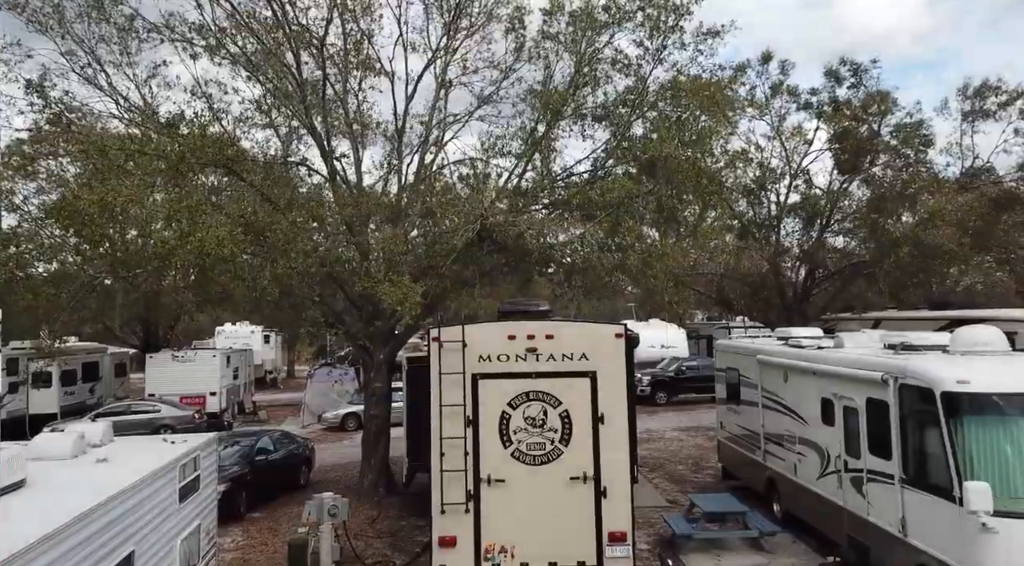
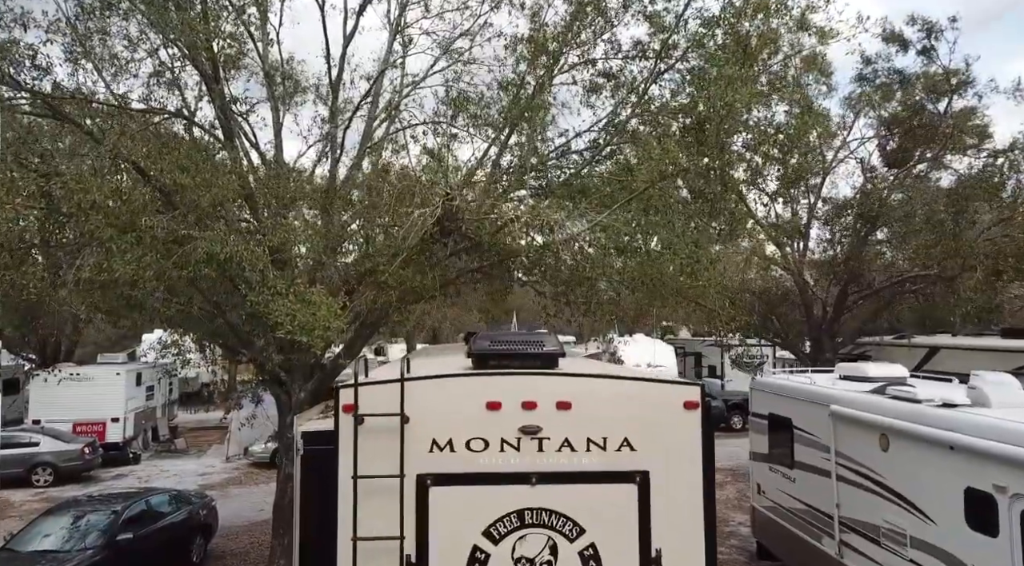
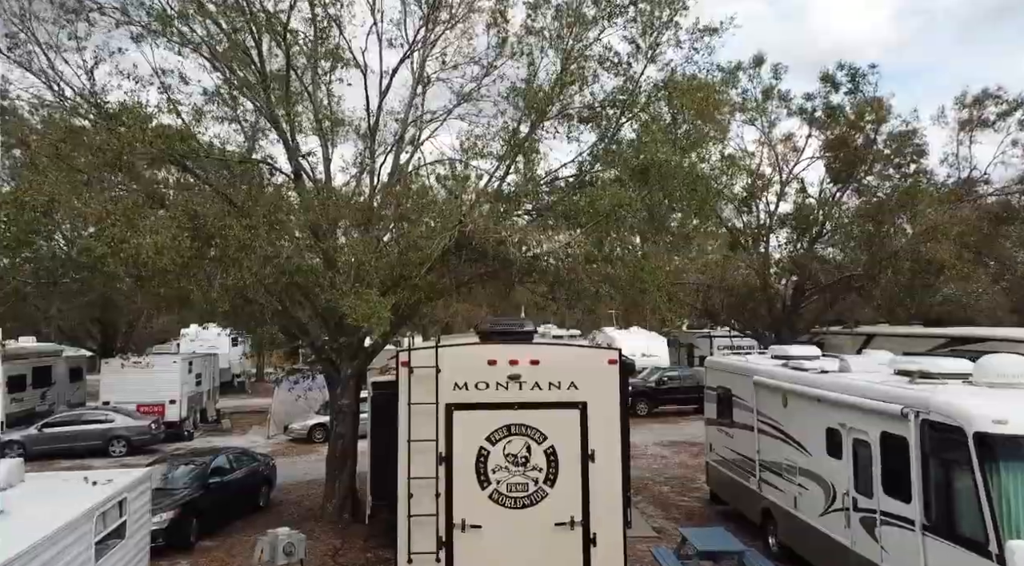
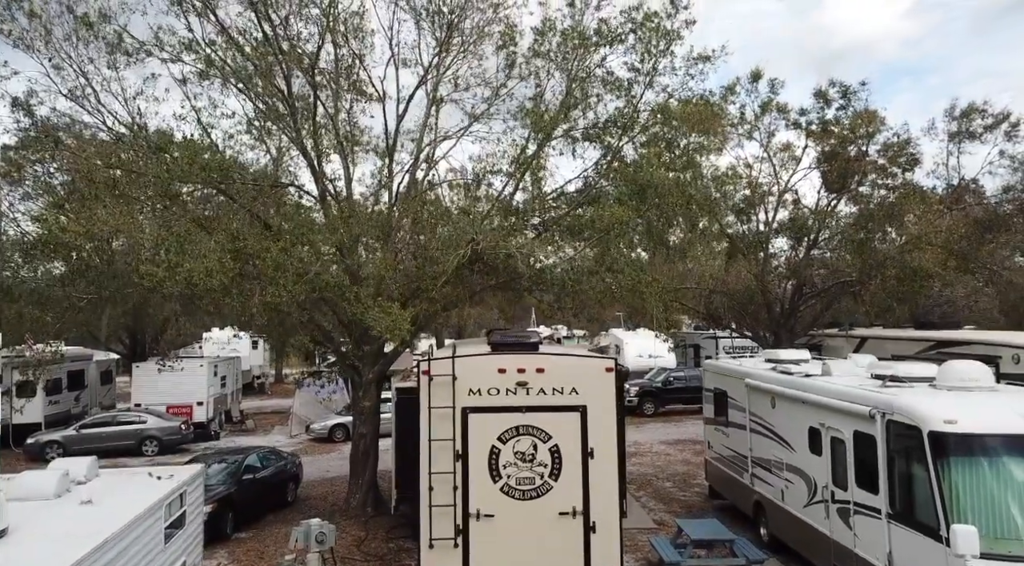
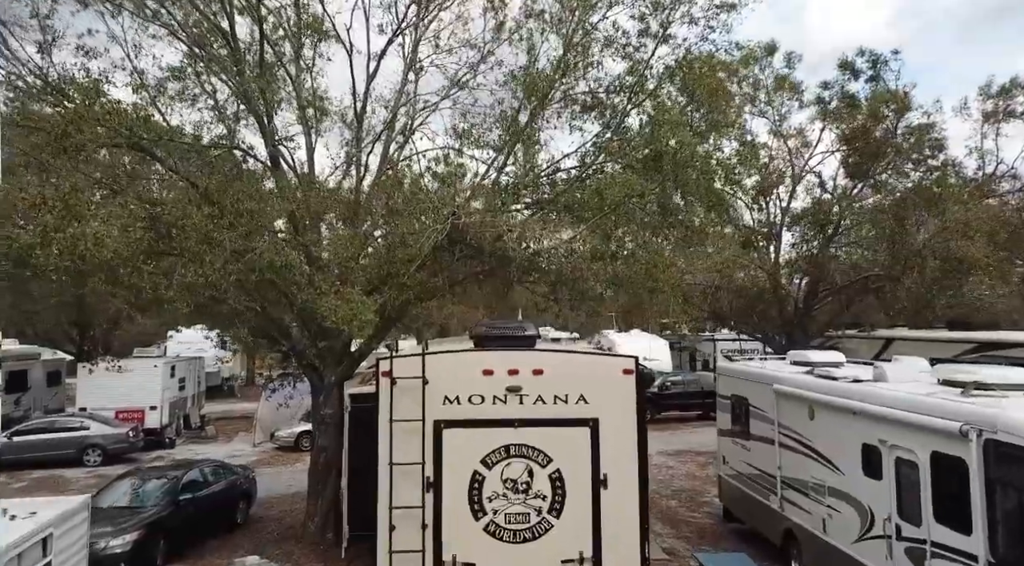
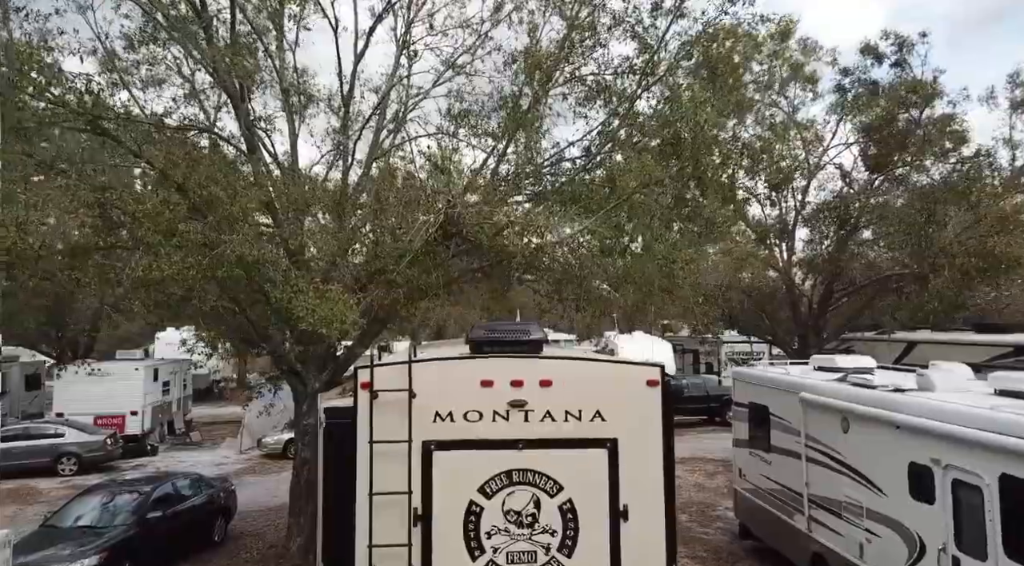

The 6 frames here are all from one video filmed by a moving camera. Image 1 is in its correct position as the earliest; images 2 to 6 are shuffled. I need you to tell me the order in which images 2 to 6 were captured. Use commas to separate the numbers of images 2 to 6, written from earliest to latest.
4, 3, 5, 6, 2
